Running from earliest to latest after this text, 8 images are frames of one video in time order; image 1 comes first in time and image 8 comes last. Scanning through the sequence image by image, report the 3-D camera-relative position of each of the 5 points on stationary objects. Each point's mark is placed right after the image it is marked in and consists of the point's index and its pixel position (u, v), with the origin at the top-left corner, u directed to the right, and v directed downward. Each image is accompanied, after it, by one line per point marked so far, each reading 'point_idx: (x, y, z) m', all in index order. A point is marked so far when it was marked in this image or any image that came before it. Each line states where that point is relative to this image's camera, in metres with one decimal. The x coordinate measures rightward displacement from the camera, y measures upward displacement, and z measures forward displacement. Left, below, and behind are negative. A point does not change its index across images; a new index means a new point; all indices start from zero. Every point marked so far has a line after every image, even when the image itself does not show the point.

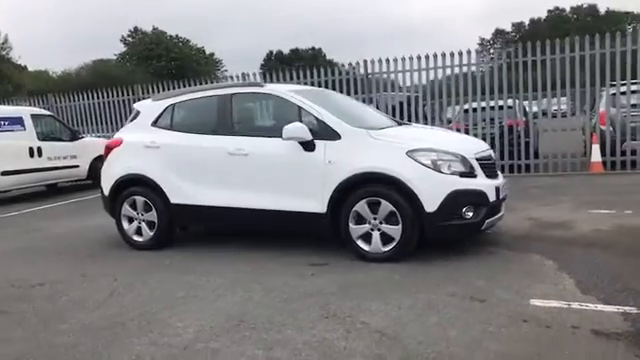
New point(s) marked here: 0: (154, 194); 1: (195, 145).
0: (-2.0, -0.2, +7.0) m
1: (-1.4, +0.4, +6.7) m
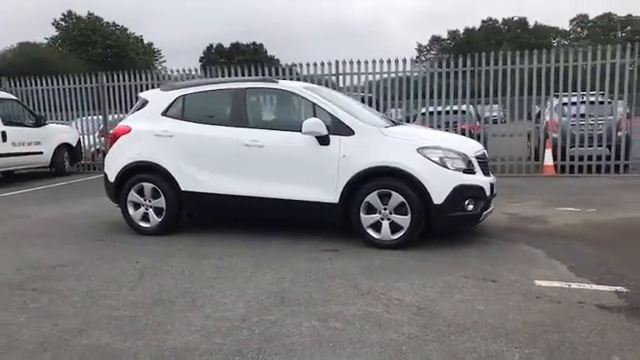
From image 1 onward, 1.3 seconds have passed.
0: (-2.0, 0.0, +7.2) m
1: (-1.3, +0.5, +7.0) m
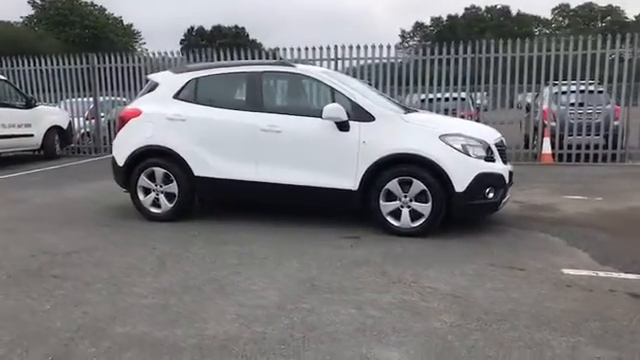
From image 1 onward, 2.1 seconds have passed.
0: (-1.8, +0.2, +7.1) m
1: (-1.1, +0.7, +6.8) m
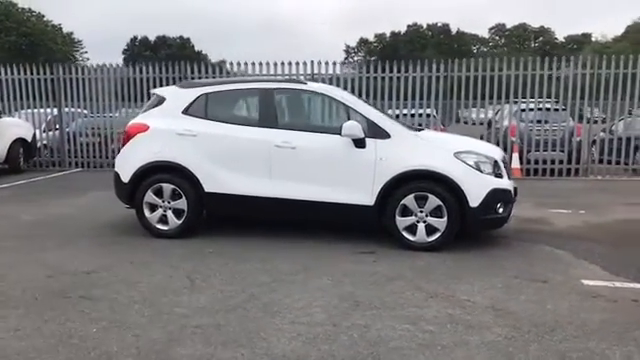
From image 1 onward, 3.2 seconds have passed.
0: (-1.7, 0.0, +7.0) m
1: (-1.0, +0.5, +6.8) m
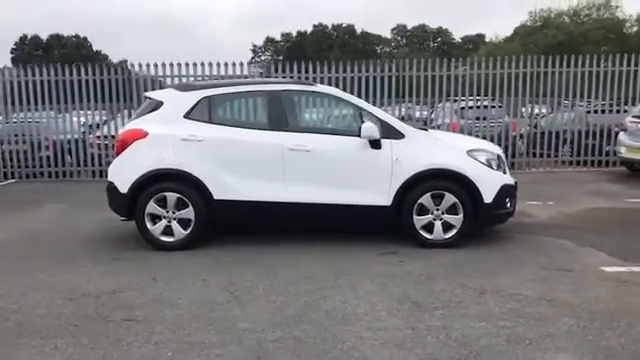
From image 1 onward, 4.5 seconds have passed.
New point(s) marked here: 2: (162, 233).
0: (-1.5, -0.1, +6.6) m
1: (-0.8, +0.5, +6.6) m
2: (-1.8, -0.6, +6.6) m
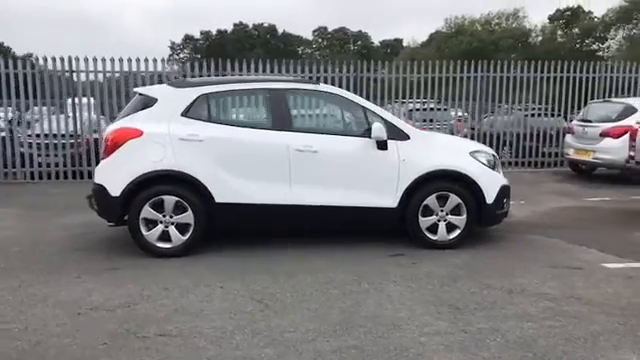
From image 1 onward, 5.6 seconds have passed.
0: (-1.4, -0.1, +6.2) m
1: (-0.8, +0.4, +6.3) m
2: (-1.8, -0.6, +6.2) m
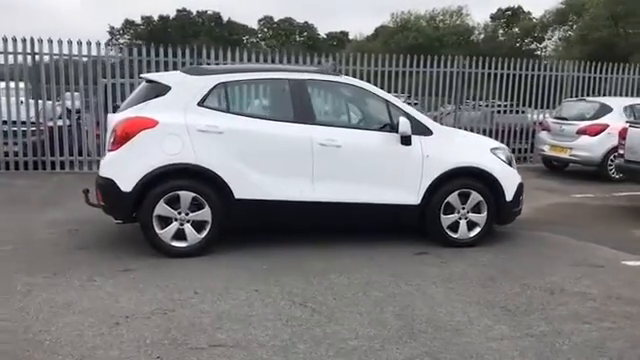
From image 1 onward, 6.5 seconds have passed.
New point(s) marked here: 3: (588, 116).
0: (-1.2, -0.1, +5.8) m
1: (-0.5, +0.5, +5.9) m
2: (-1.5, -0.6, +5.8) m
3: (+5.7, +1.4, +12.1) m
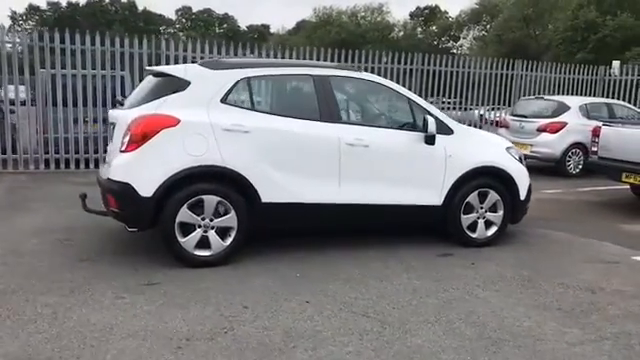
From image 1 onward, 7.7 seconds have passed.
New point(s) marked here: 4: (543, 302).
0: (-0.8, -0.1, +5.4) m
1: (-0.2, +0.5, +5.6) m
2: (-1.1, -0.6, +5.3) m
3: (+5.0, +1.5, +12.6) m
4: (+1.9, -1.0, +4.9) m
